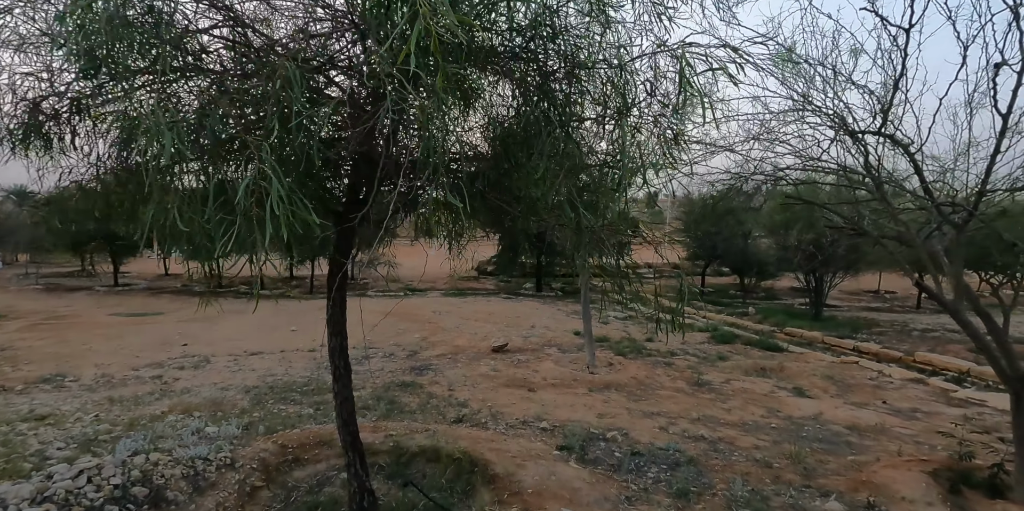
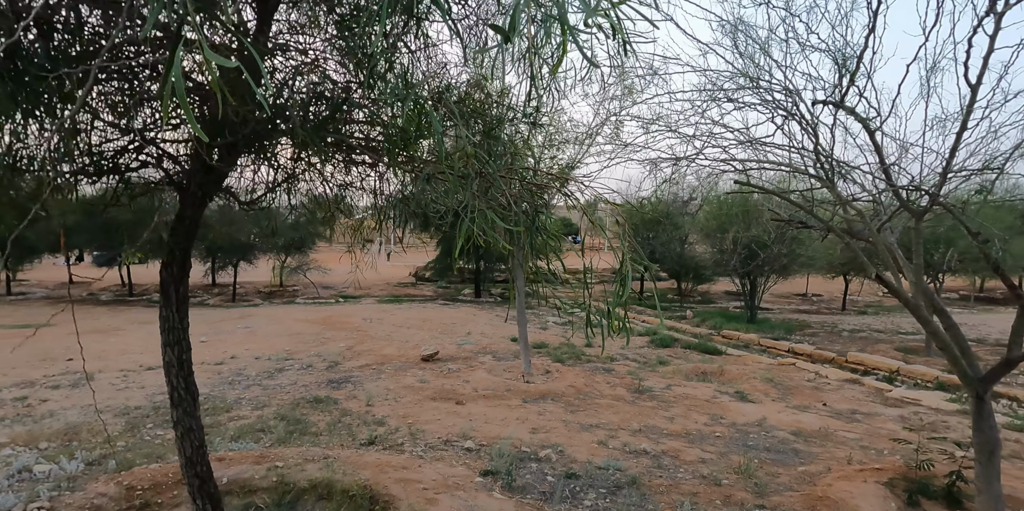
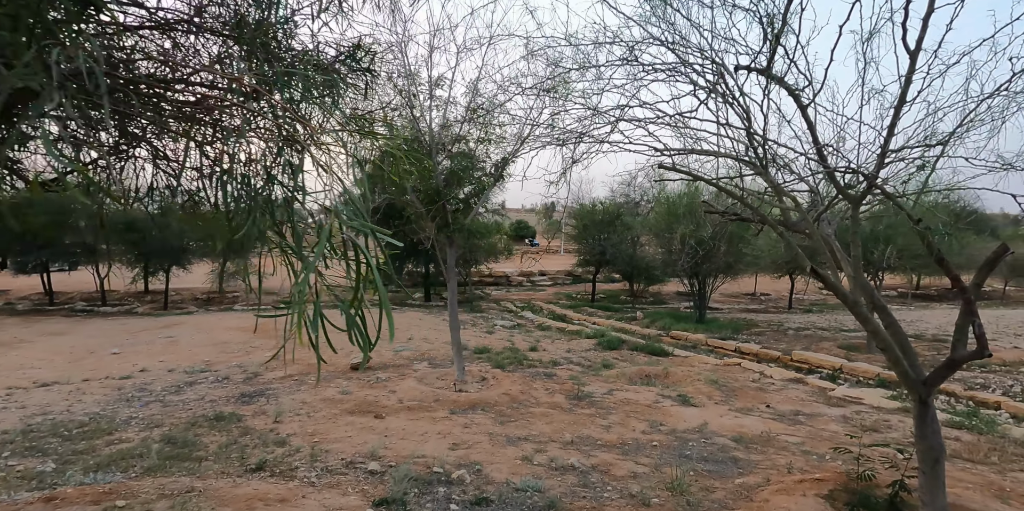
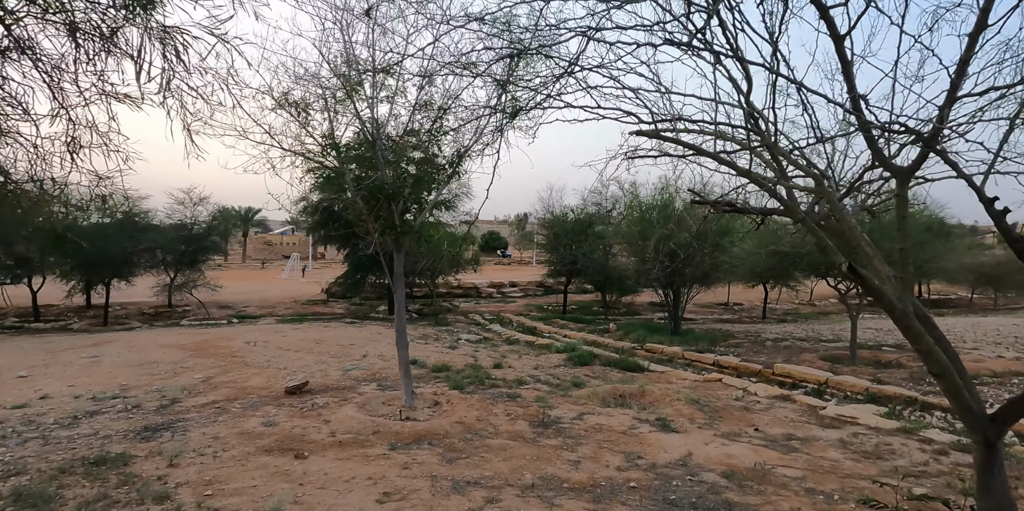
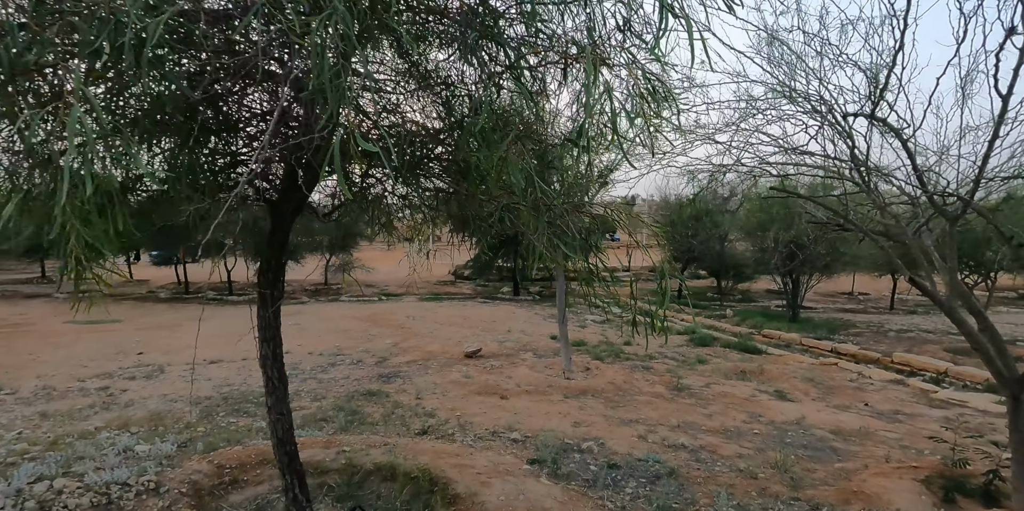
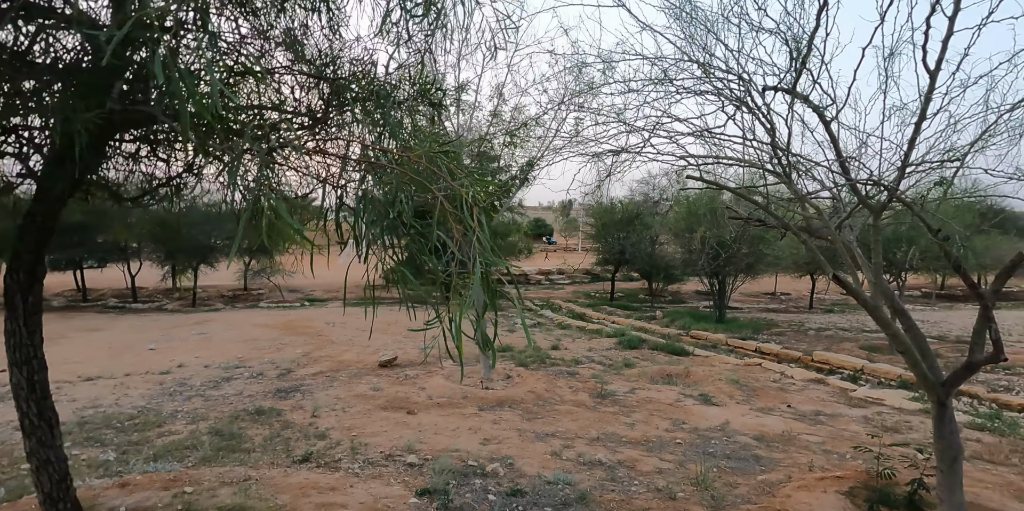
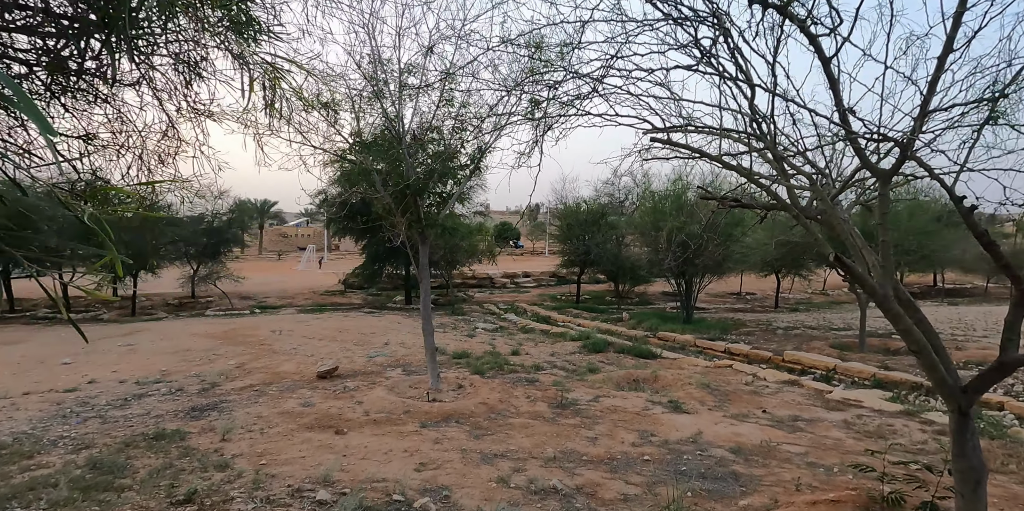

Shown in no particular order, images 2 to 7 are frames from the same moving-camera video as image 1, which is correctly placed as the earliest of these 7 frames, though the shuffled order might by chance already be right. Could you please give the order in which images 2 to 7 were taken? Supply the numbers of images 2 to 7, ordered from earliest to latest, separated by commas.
5, 2, 6, 3, 7, 4
